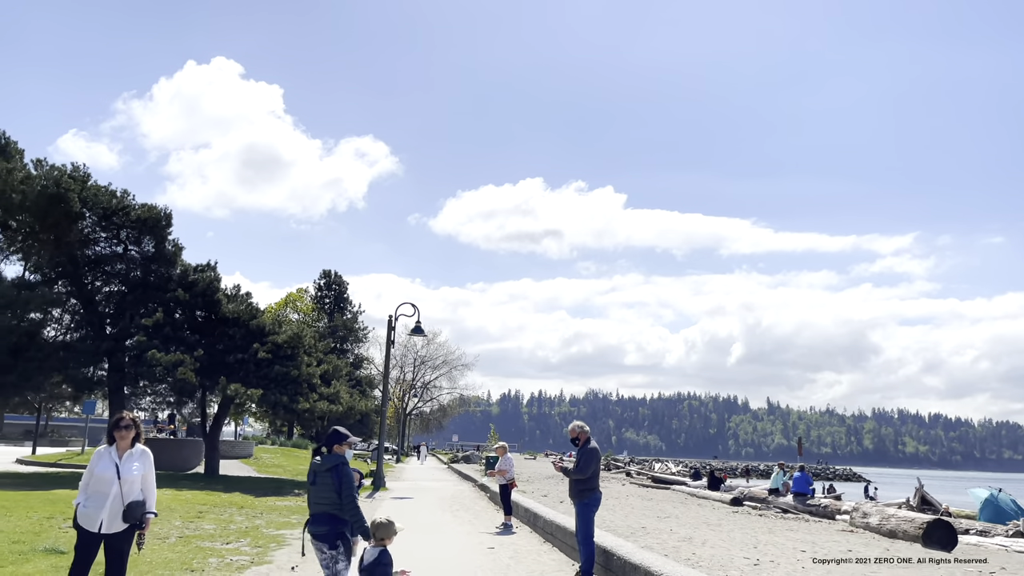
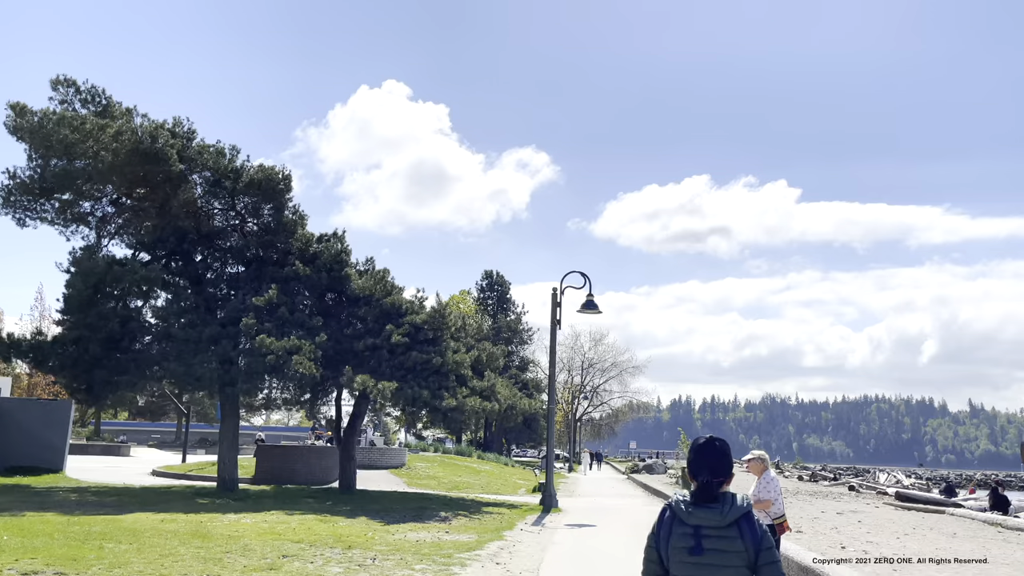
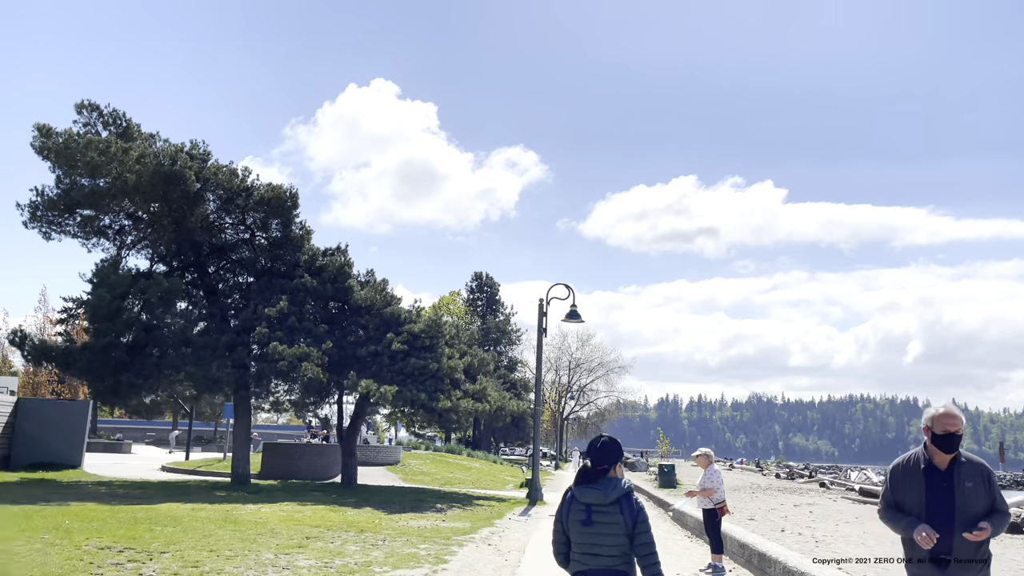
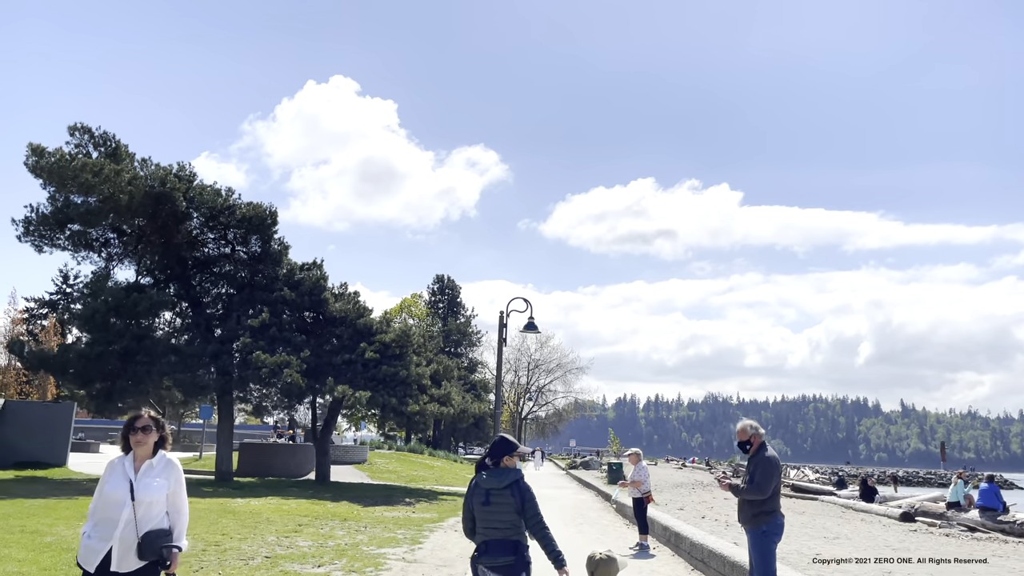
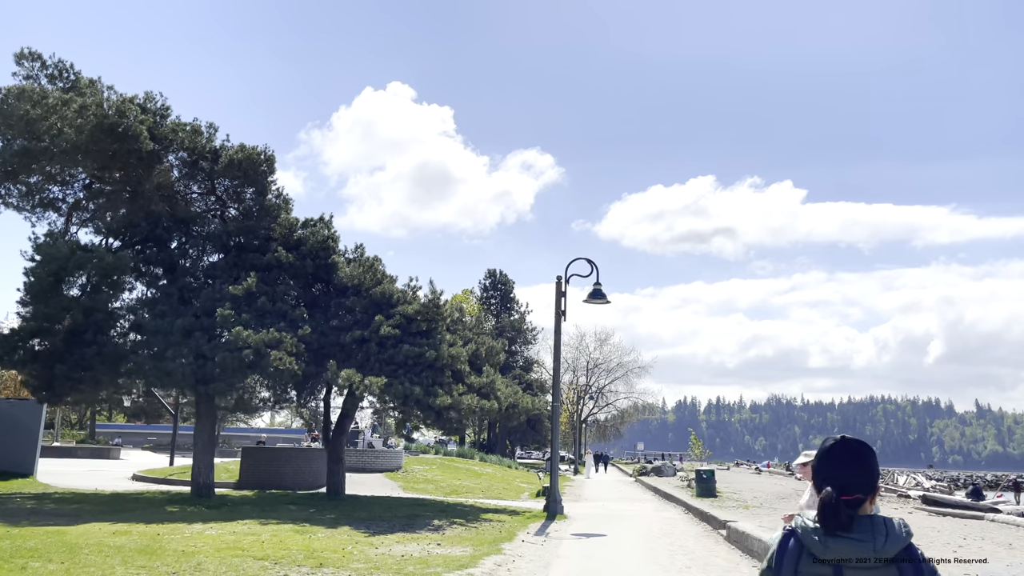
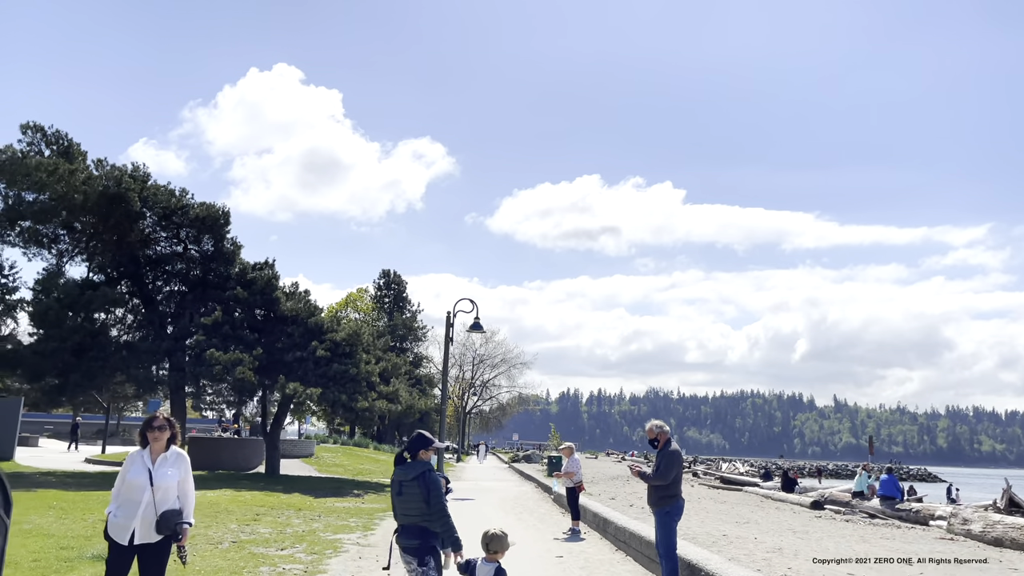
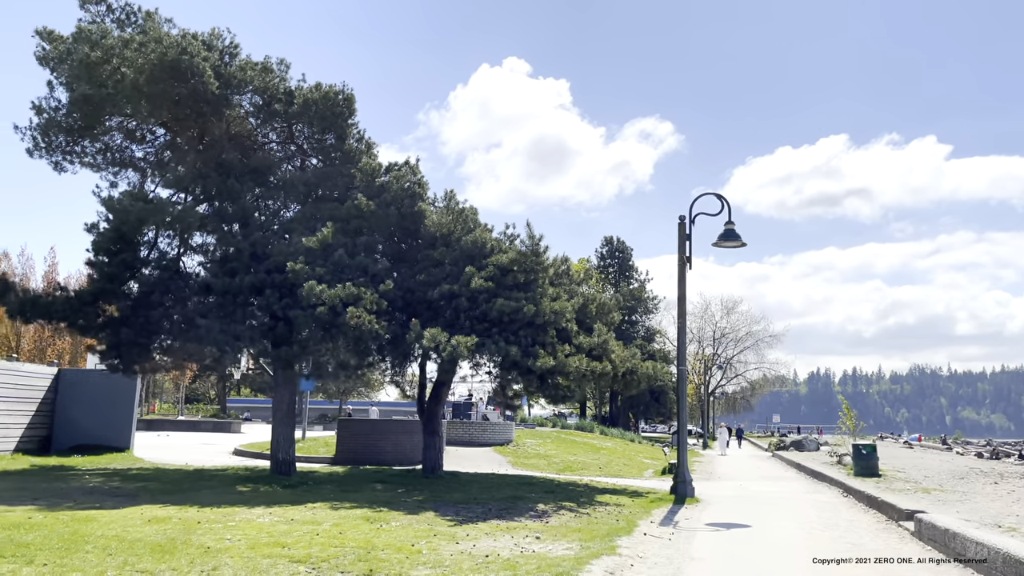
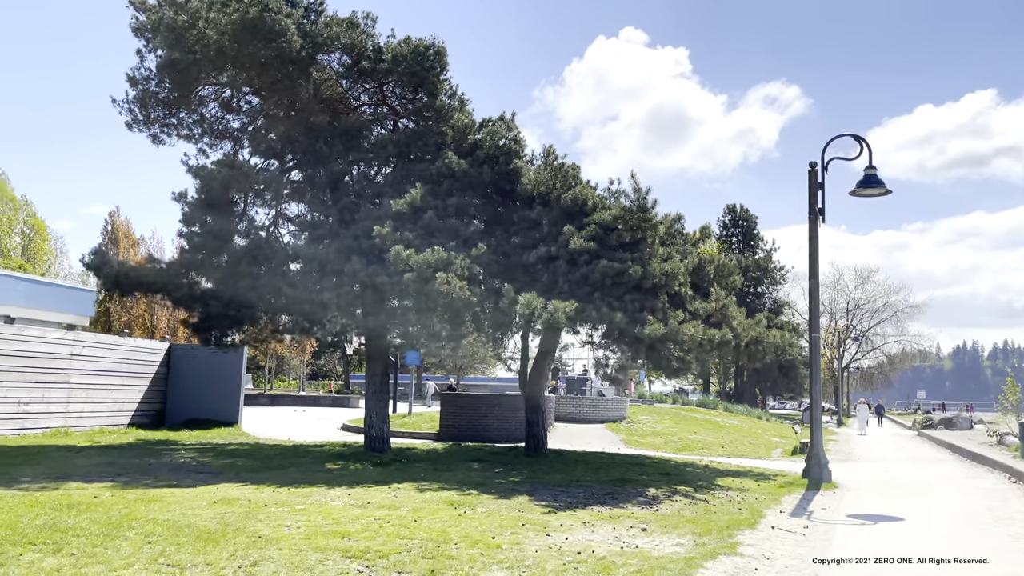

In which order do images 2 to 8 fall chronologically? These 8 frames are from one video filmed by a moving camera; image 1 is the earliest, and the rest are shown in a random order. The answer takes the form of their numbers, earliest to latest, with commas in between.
6, 4, 3, 2, 5, 7, 8
